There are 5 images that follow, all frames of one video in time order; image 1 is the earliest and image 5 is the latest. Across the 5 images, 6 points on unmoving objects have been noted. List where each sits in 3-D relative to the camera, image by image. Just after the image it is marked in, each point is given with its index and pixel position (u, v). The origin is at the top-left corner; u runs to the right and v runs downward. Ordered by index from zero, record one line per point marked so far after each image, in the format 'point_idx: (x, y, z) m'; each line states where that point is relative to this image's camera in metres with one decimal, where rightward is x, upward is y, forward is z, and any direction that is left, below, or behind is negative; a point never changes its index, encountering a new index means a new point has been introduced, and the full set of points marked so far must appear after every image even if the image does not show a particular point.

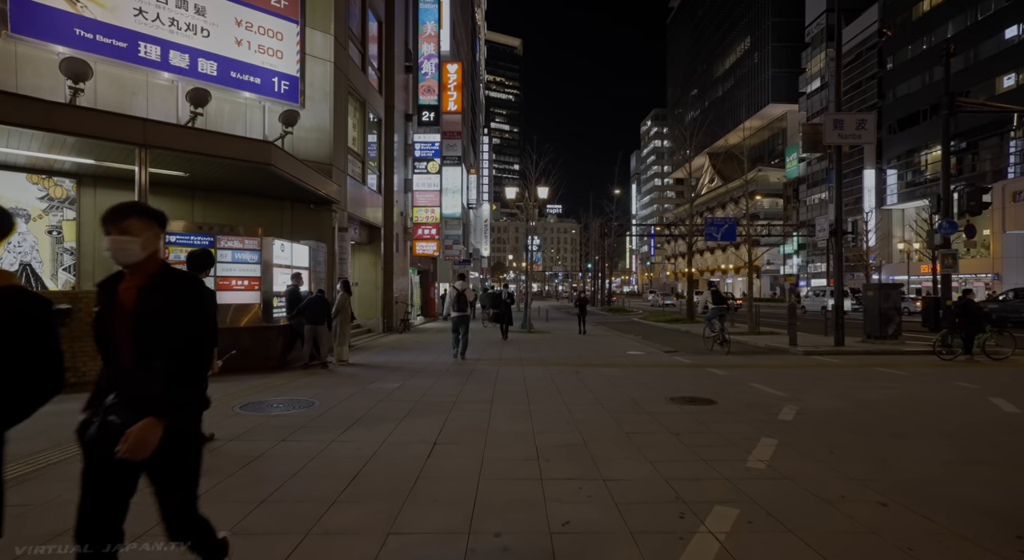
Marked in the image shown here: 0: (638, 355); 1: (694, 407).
0: (+3.3, -2.0, +14.9) m
1: (+2.4, -1.7, +7.7) m
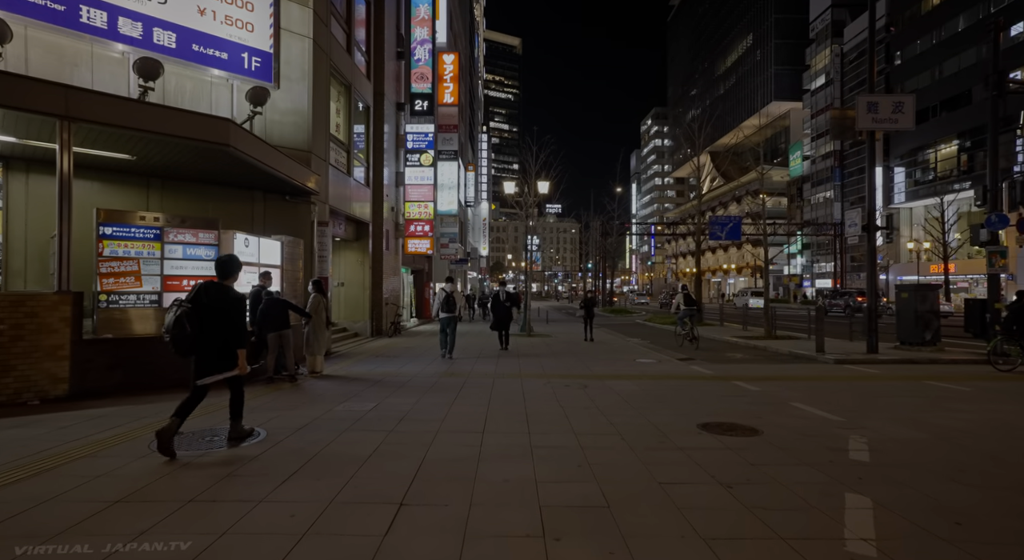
0: (+3.3, -2.0, +13.4) m
1: (+2.4, -1.7, +6.2) m
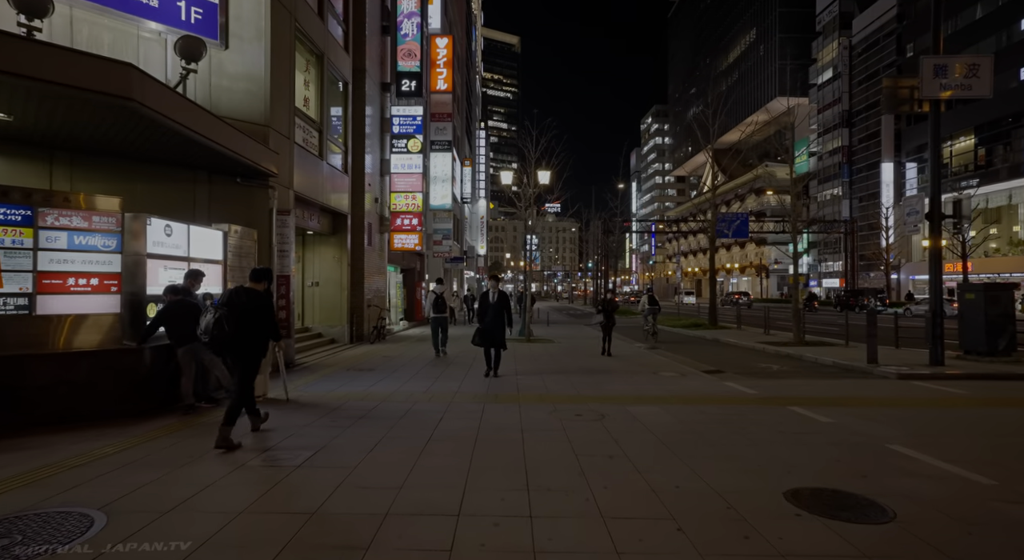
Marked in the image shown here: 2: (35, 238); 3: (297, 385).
0: (+3.2, -2.0, +11.1) m
1: (+2.4, -1.7, +3.8) m
2: (-5.7, +0.5, +6.8) m
3: (-3.8, -1.9, +10.2) m
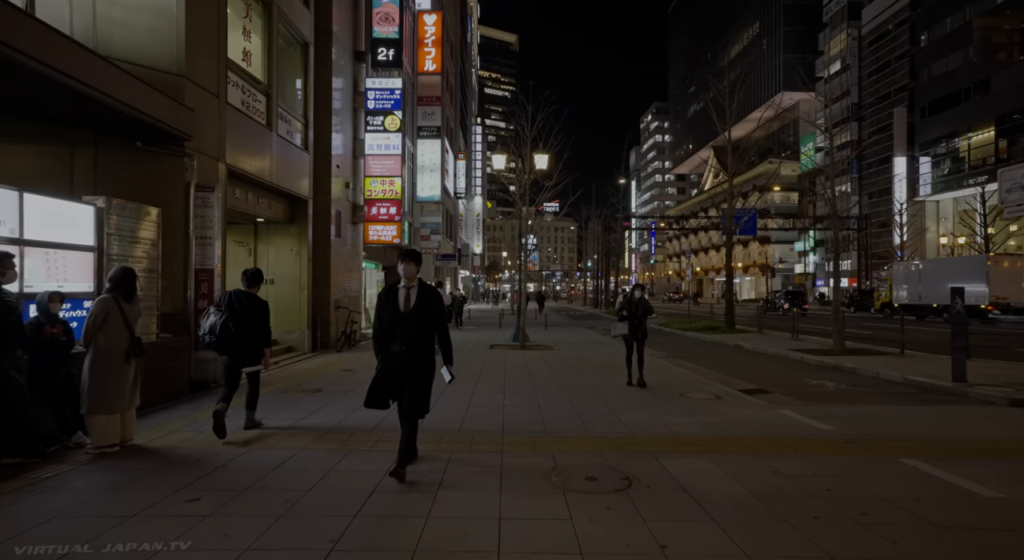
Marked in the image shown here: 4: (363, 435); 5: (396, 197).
0: (+3.0, -1.9, +8.3) m
1: (+2.2, -1.6, +1.1) m
2: (-5.9, +0.6, +4.1) m
3: (-4.1, -1.8, +7.4) m
4: (-1.8, -1.8, +7.0) m
5: (-3.9, +2.7, +19.3) m
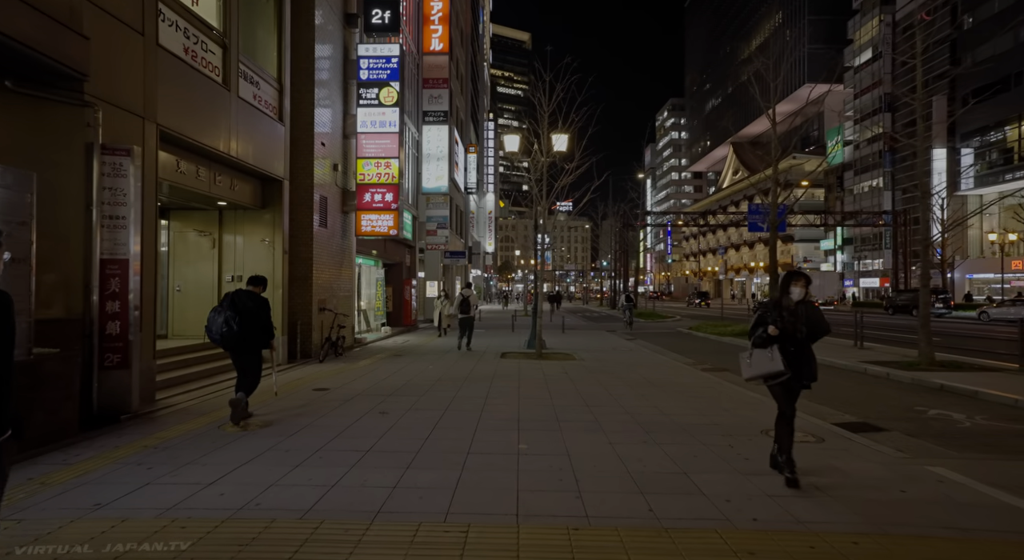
0: (+3.2, -1.8, +5.6) m
1: (+2.2, -1.5, -1.6) m
2: (-5.8, +0.7, +1.5) m
3: (-3.9, -1.7, +4.8) m
4: (-1.6, -1.7, +4.4) m
5: (-3.5, +2.8, +16.7) m
